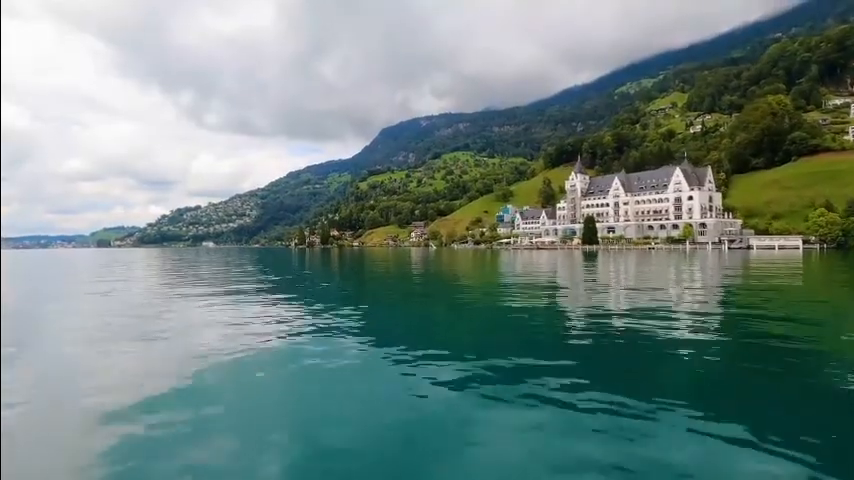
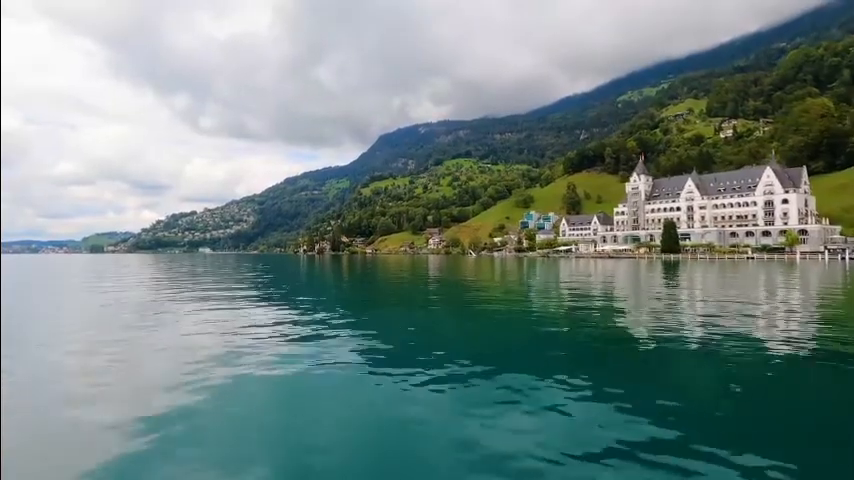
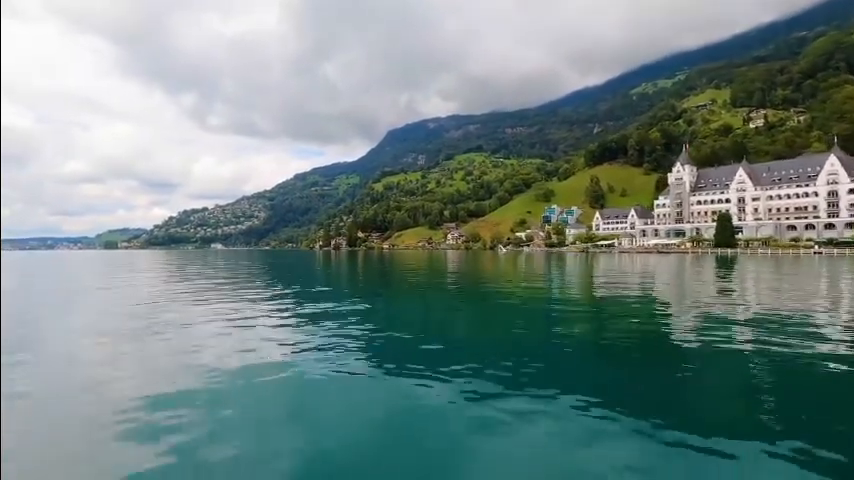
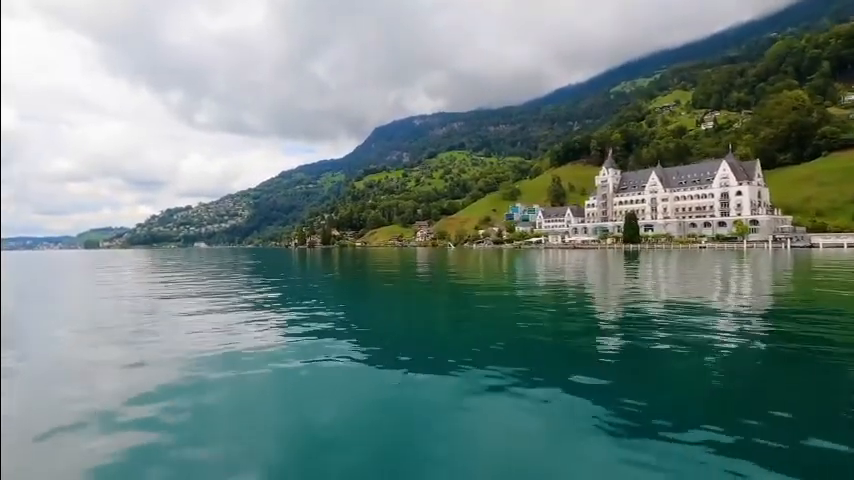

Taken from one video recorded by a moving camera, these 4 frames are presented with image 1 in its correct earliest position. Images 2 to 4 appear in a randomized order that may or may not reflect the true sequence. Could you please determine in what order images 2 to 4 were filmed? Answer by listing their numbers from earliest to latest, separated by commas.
4, 2, 3
